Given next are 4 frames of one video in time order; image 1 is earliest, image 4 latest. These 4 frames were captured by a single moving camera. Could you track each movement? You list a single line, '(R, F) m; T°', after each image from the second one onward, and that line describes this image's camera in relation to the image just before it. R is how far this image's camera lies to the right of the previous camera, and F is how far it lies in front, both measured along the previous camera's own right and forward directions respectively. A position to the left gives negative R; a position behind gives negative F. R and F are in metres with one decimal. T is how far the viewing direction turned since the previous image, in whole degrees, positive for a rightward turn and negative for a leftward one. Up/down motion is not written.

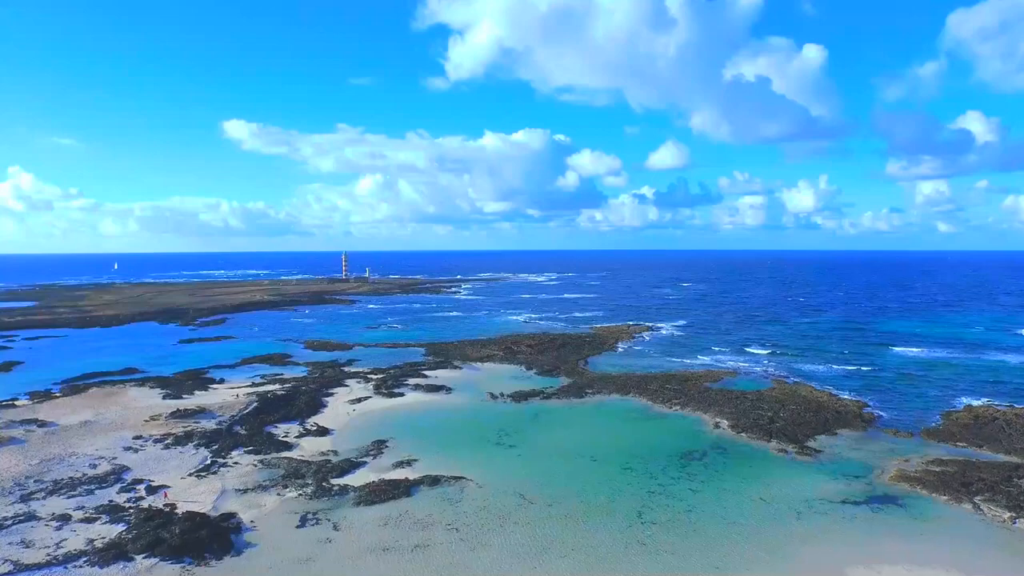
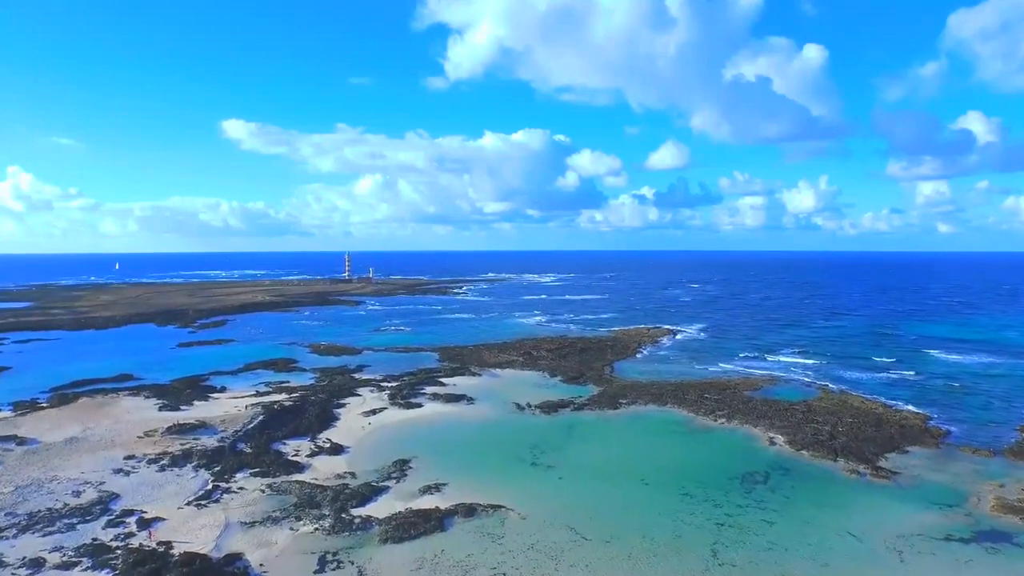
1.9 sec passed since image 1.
(-1.5, +2.6) m; 0°
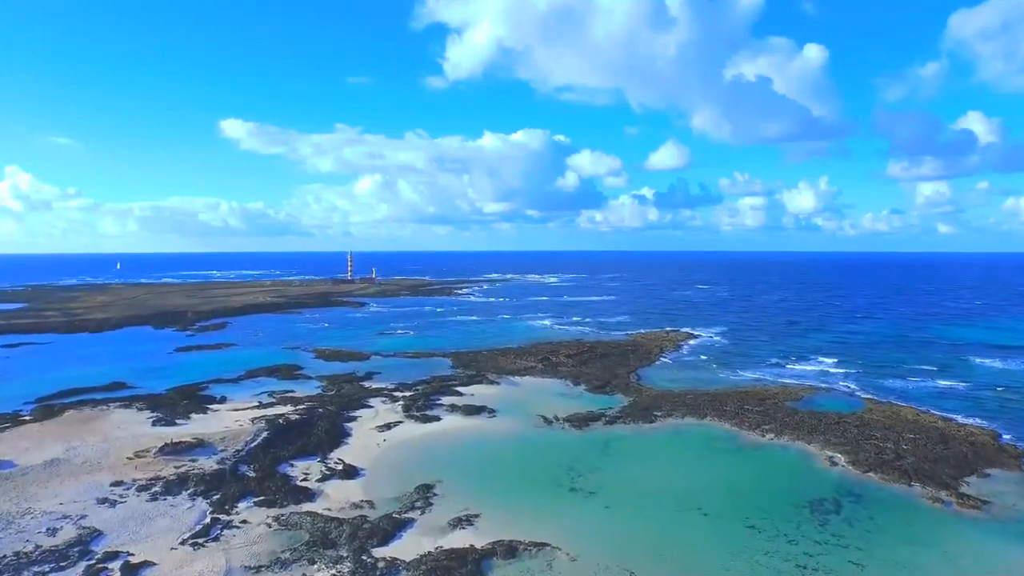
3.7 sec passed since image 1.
(-1.3, +2.5) m; 0°
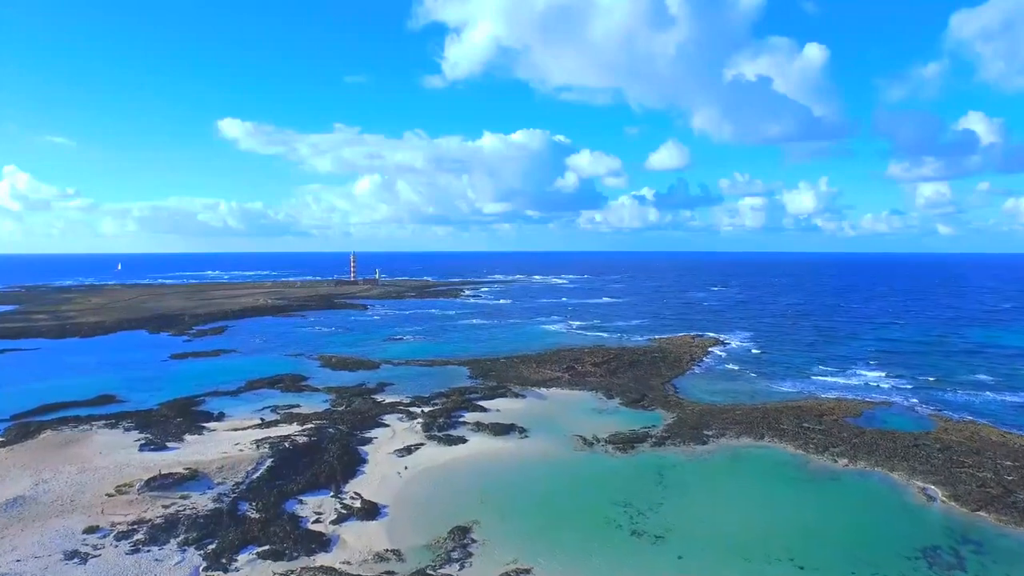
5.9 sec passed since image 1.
(-1.6, +3.1) m; 0°
